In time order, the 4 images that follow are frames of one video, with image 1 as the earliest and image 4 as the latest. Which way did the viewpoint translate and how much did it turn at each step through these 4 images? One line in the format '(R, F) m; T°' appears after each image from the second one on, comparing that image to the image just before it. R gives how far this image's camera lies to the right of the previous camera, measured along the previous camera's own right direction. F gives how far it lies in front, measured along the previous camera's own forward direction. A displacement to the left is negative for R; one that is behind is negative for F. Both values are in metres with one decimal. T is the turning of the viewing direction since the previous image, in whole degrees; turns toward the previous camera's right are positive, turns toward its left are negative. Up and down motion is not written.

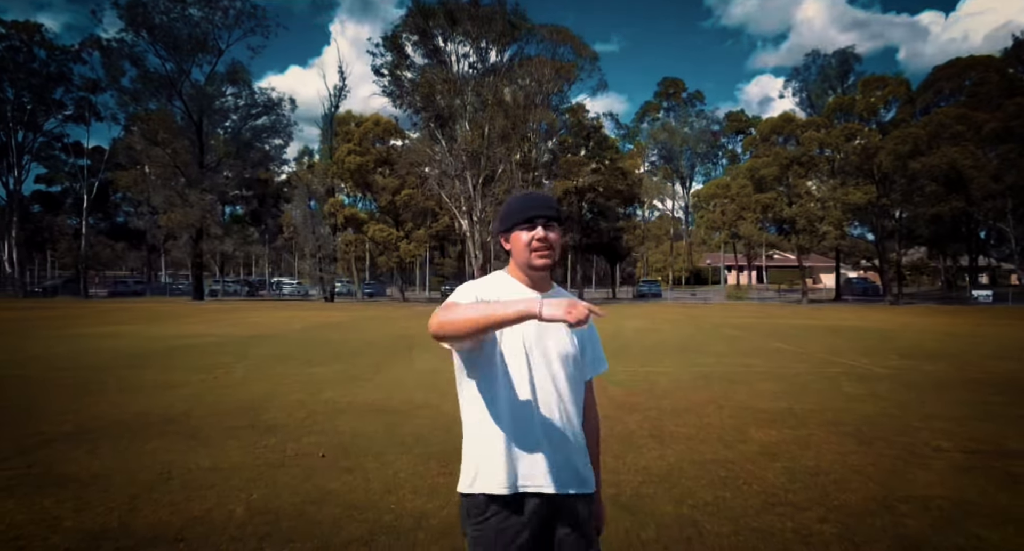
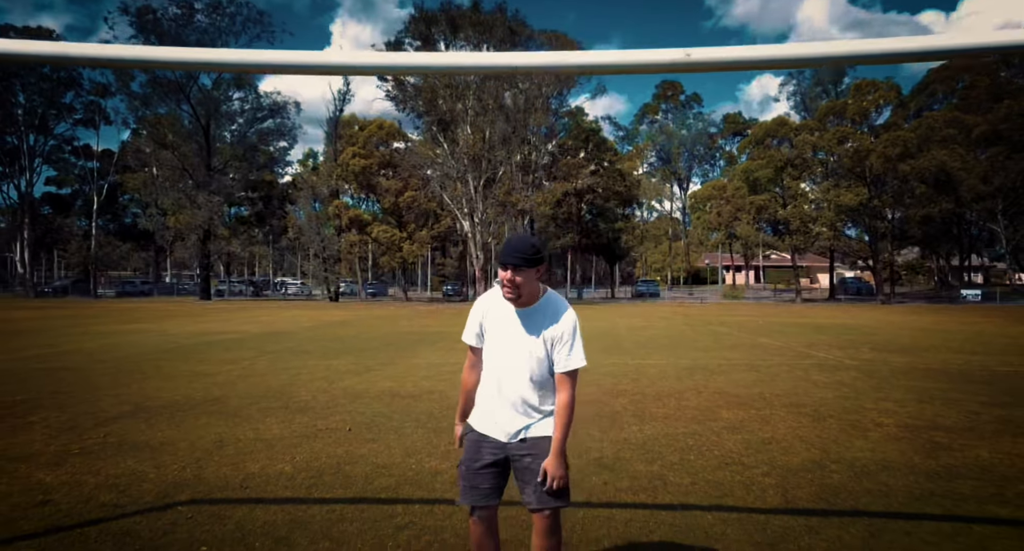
(0.0, -0.7) m; 0°
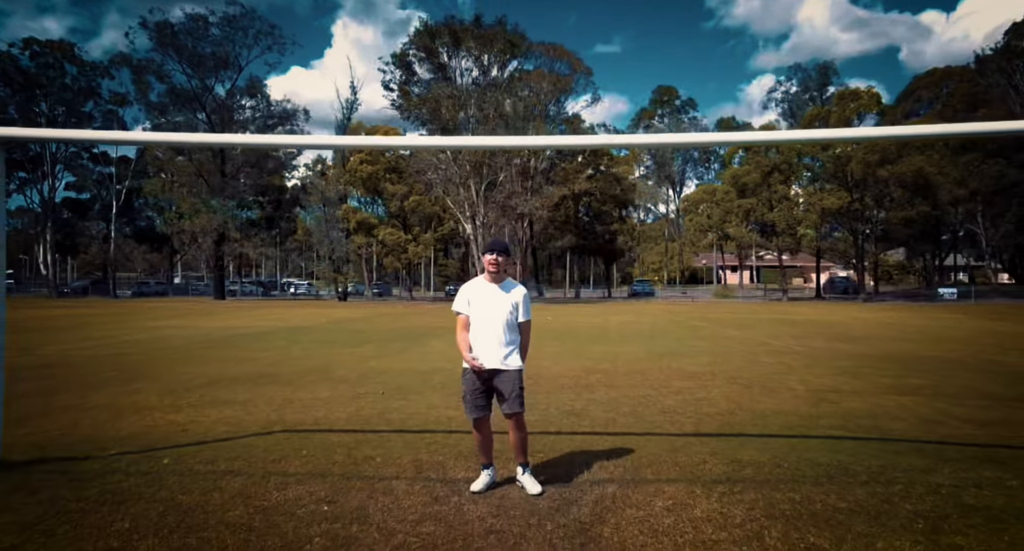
(+0.1, -1.5) m; 0°
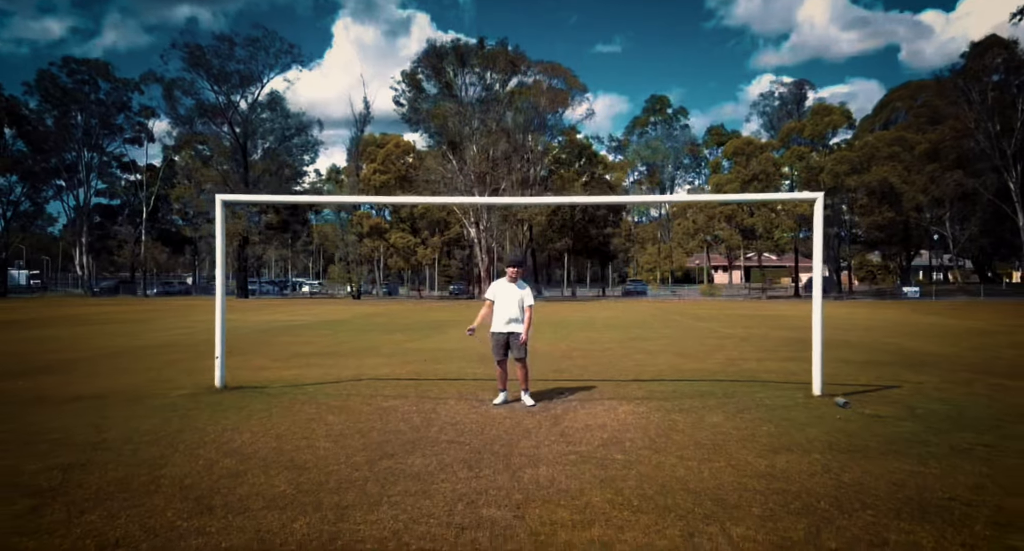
(-0.1, -2.6) m; 0°
